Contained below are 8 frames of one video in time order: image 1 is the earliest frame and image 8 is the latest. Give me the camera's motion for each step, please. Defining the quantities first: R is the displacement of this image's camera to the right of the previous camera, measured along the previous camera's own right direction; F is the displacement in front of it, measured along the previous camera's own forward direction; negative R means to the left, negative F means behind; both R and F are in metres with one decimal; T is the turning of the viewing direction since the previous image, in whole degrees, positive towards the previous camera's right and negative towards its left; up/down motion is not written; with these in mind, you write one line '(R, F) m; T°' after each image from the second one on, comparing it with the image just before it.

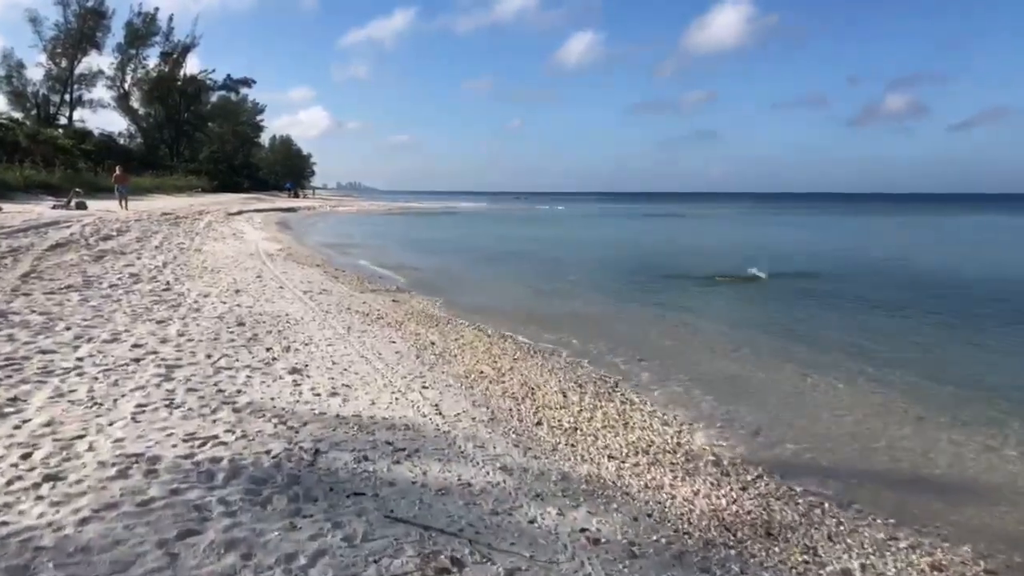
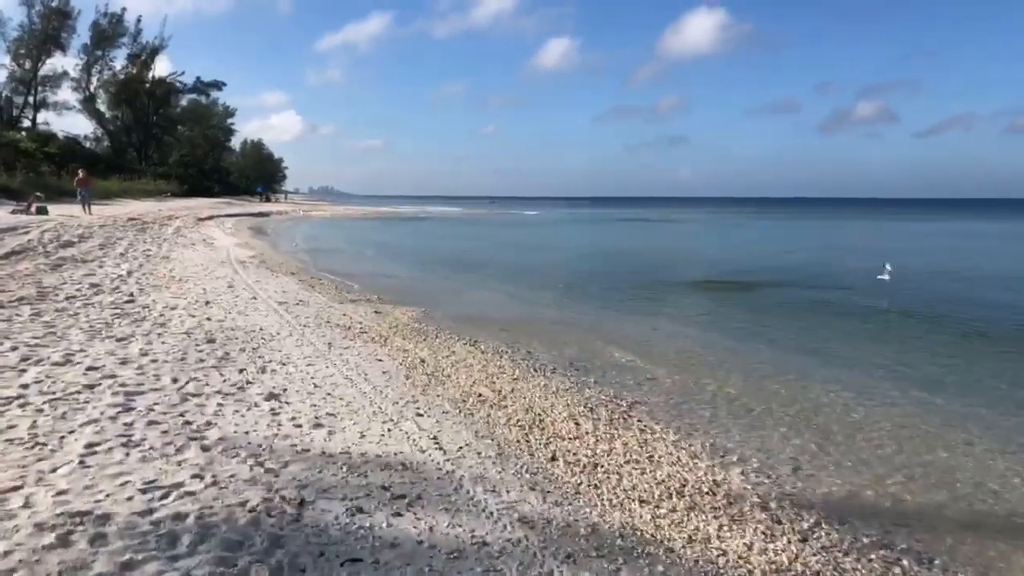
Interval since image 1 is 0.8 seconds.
(-0.3, +1.0) m; +2°
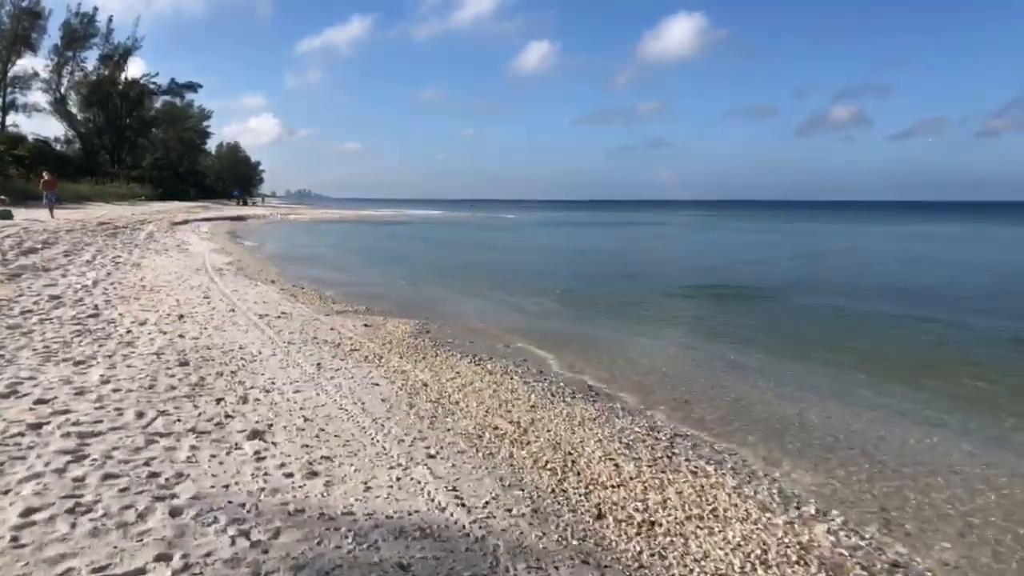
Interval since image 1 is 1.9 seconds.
(-0.5, +1.3) m; +2°
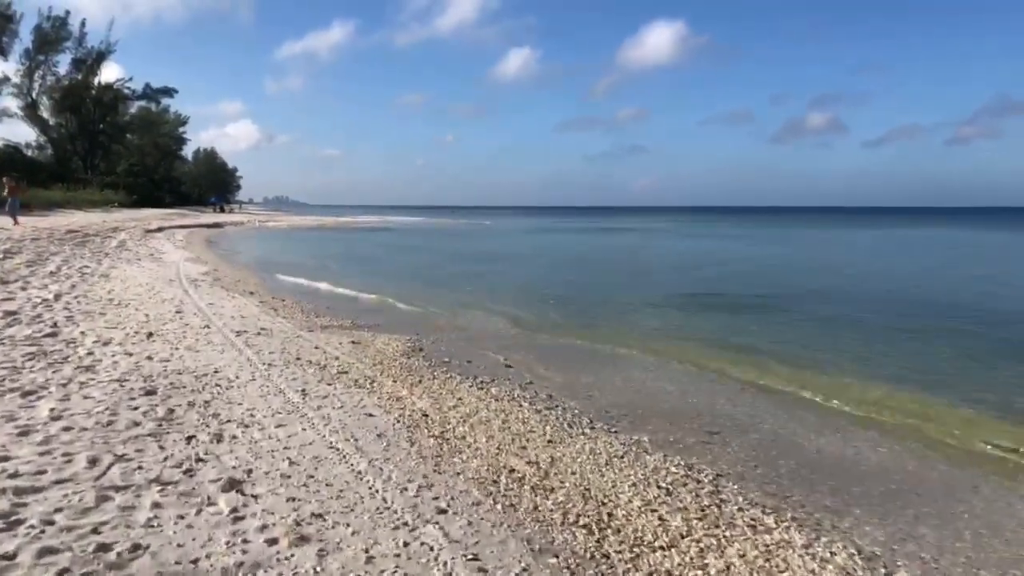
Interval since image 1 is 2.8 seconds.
(-0.4, +1.1) m; +1°
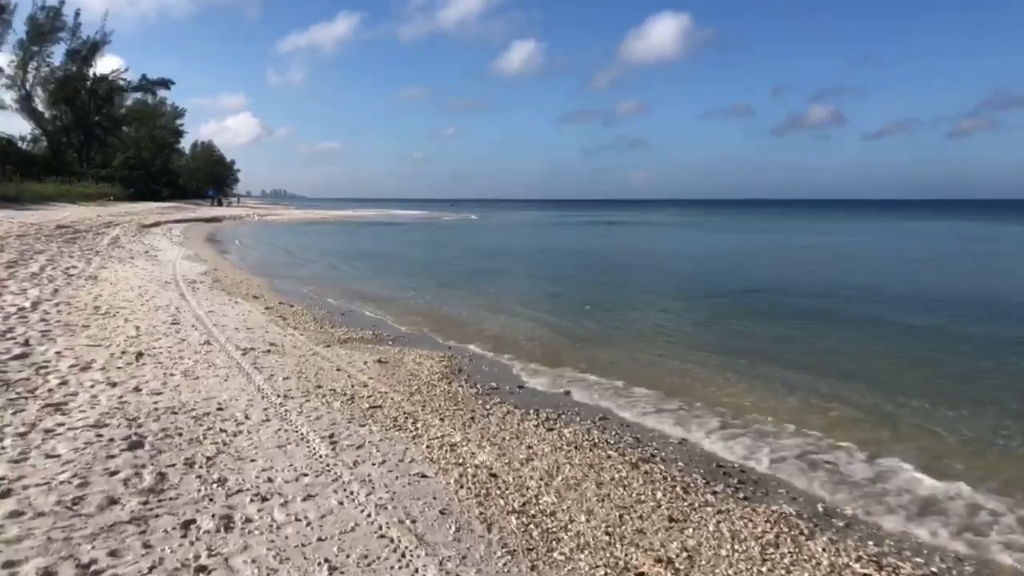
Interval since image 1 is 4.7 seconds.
(-0.9, +2.1) m; 0°
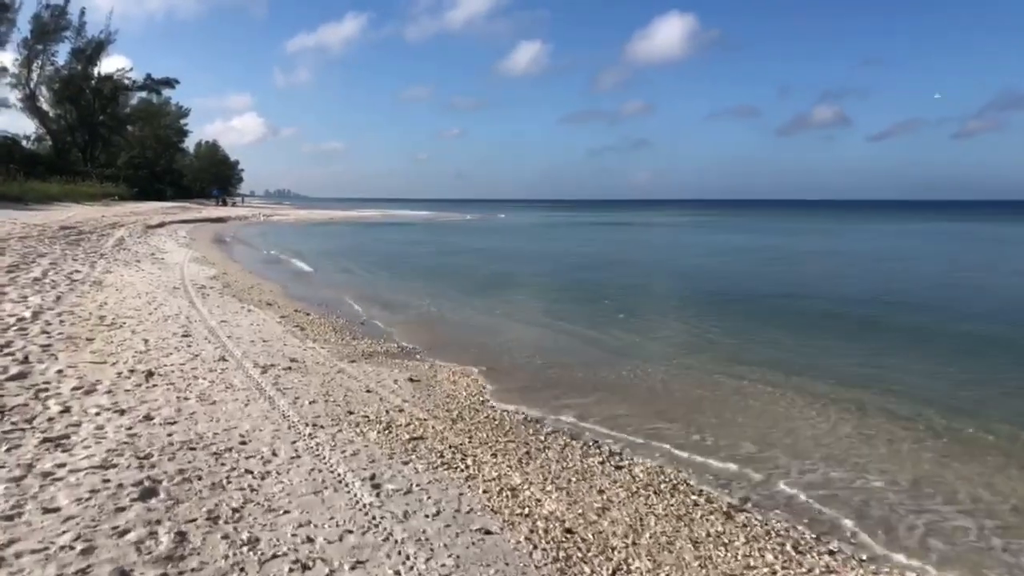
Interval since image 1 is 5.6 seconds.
(-0.6, +1.1) m; 0°
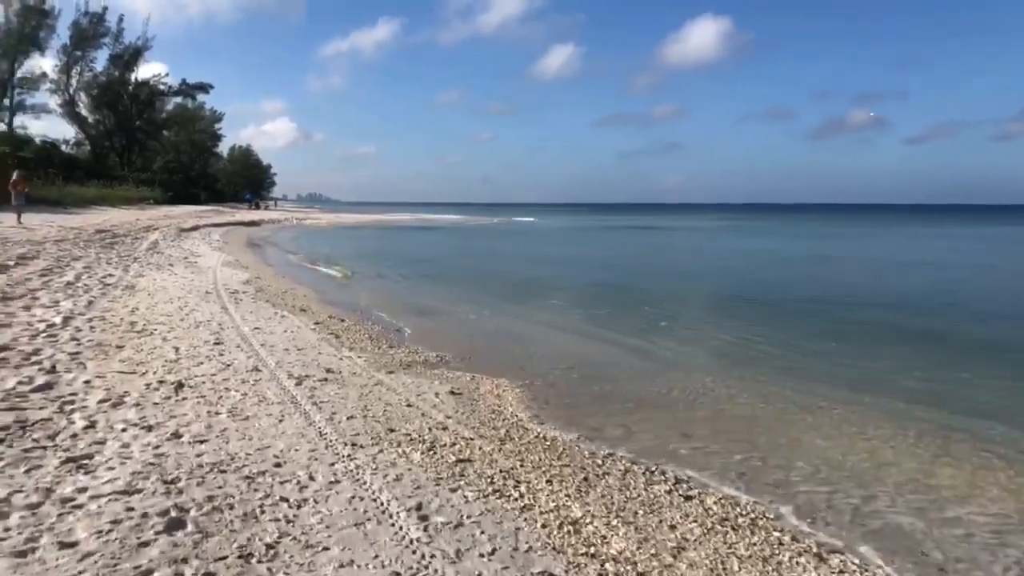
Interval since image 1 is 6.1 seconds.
(-0.3, +0.7) m; -2°
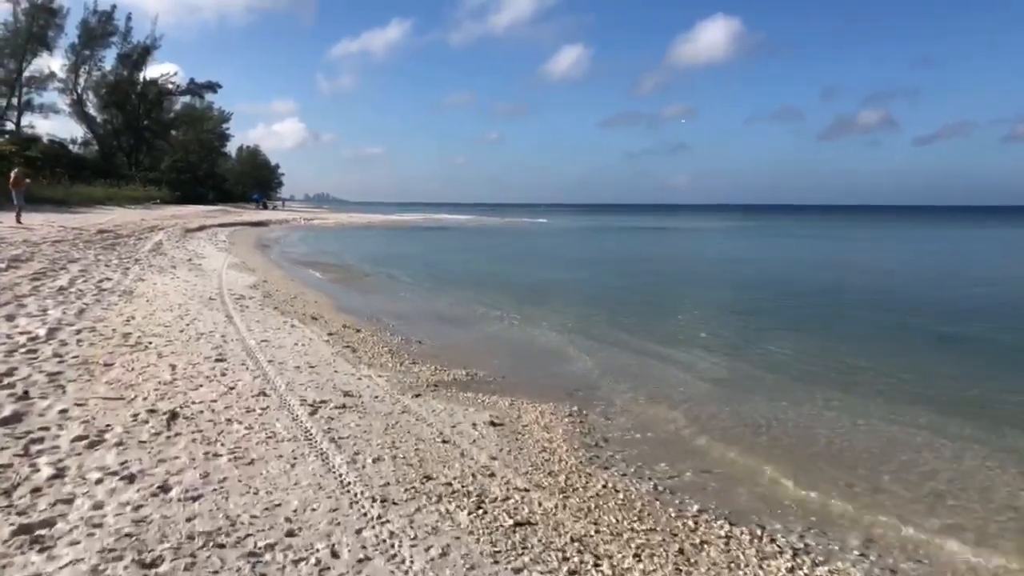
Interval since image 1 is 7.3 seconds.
(-0.5, +1.5) m; -1°
